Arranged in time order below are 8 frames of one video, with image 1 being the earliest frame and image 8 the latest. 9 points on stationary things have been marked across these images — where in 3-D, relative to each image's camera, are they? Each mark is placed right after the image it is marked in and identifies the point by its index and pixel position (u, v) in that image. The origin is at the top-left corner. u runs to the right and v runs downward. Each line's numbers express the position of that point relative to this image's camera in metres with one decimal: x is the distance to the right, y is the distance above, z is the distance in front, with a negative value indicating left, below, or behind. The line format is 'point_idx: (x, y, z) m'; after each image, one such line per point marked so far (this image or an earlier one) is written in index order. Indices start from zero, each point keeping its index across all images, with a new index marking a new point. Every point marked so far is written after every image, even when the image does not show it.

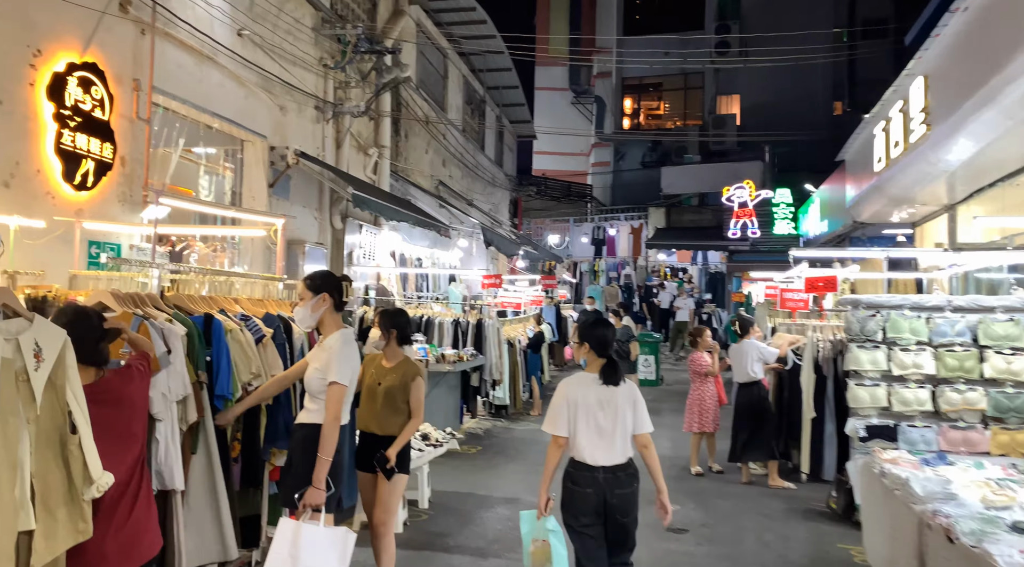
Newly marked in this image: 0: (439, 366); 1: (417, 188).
0: (-0.7, -0.8, +7.2) m
1: (-1.5, +1.5, +11.4) m
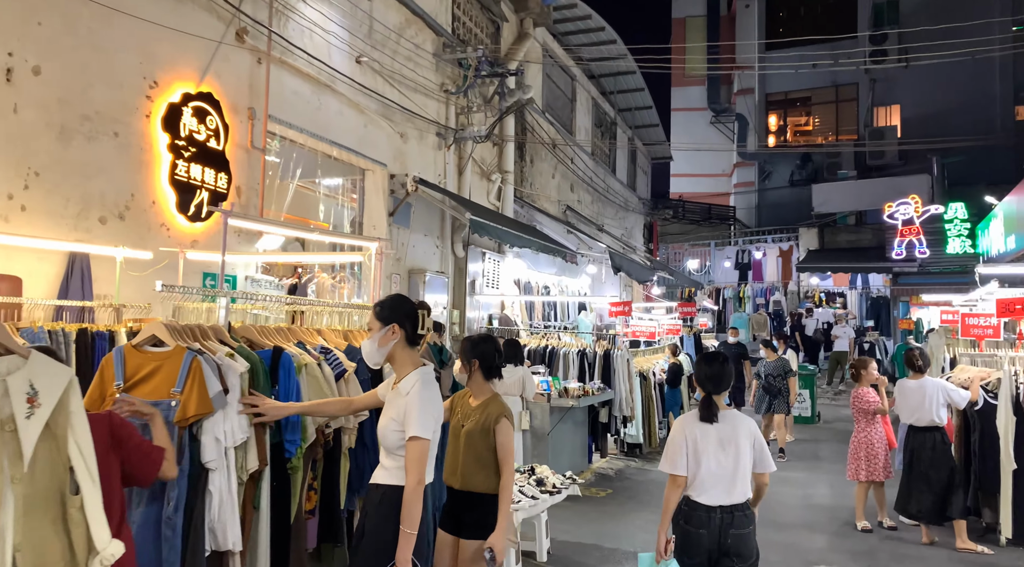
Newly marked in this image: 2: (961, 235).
0: (+0.4, -1.1, +6.7) m
1: (+0.5, +1.1, +11.1) m
2: (+8.8, +1.0, +14.4) m
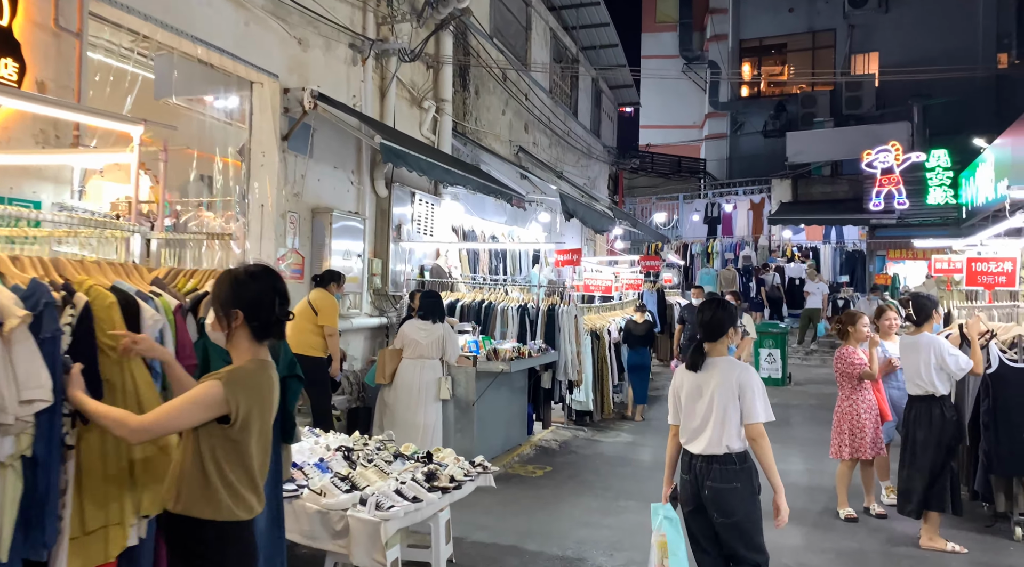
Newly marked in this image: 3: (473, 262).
0: (-0.2, -0.6, +5.6) m
1: (-0.3, +1.8, +9.8) m
2: (+7.9, +1.8, +13.5) m
3: (-0.5, +0.3, +9.2) m
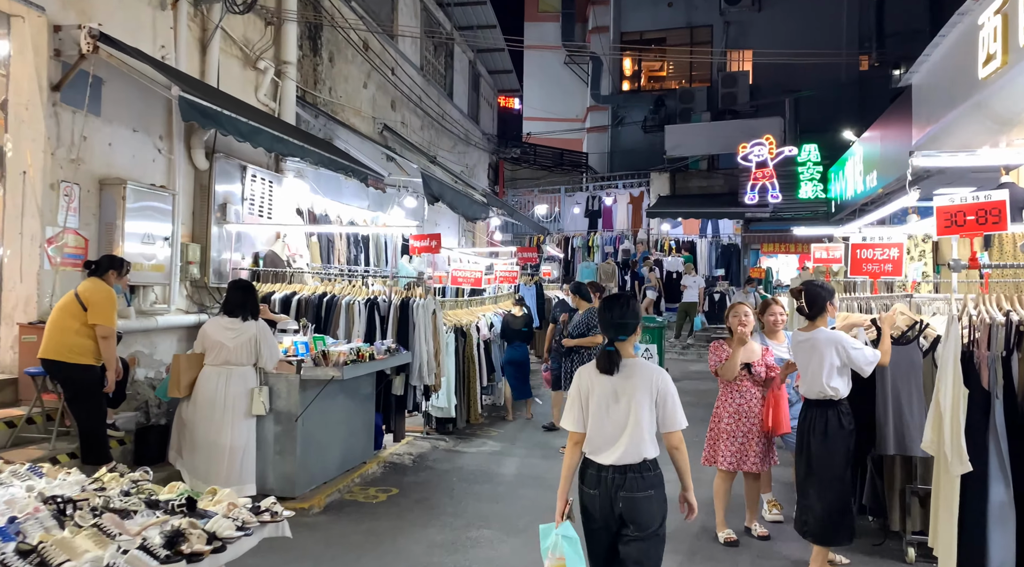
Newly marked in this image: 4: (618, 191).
0: (-1.2, -0.5, +4.6) m
1: (-2.0, +1.9, +8.8) m
2: (+5.6, +1.9, +13.6) m
3: (-2.1, +0.4, +8.2) m
4: (+2.6, +2.3, +18.1) m
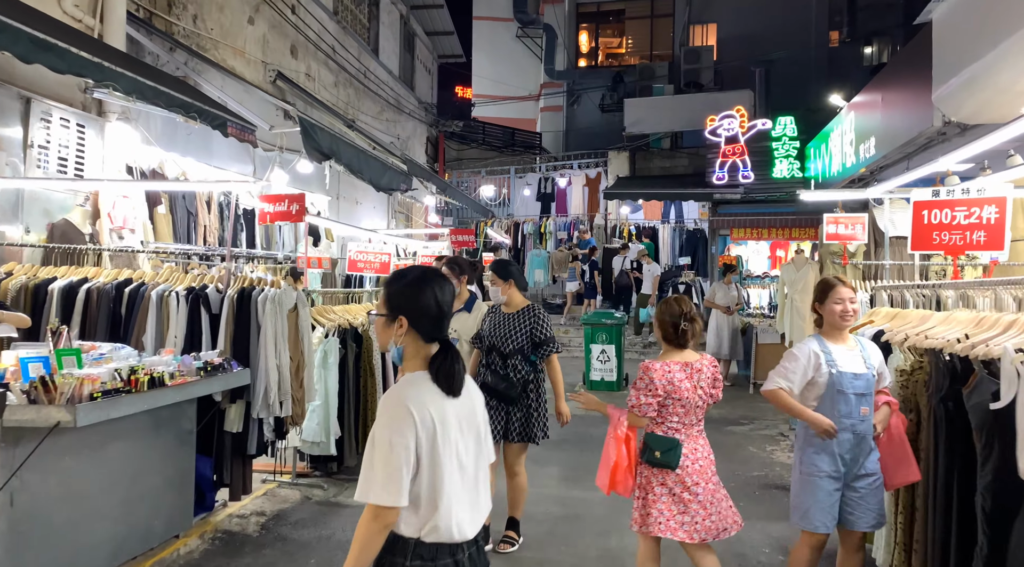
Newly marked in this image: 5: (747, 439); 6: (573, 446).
0: (-1.7, -0.5, +2.7) m
1: (-2.7, +2.0, +6.8) m
2: (+4.6, +2.1, +12.1) m
3: (-2.8, +0.5, +6.2) m
4: (+1.4, +2.5, +16.4) m
5: (+2.0, -1.4, +6.4) m
6: (+0.5, -1.4, +6.4) m
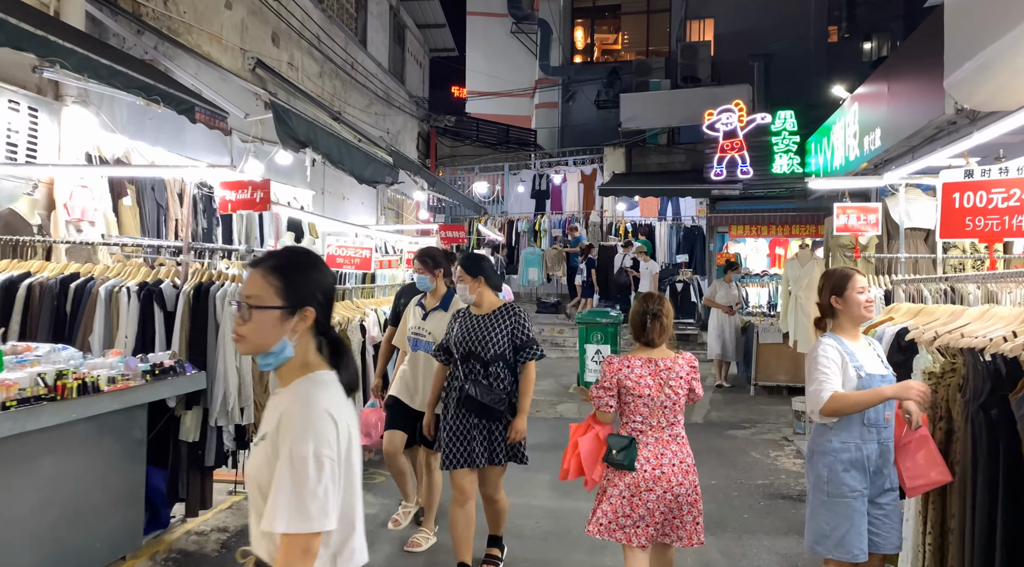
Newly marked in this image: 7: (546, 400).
0: (-1.8, -0.4, +2.3) m
1: (-2.8, +2.0, +6.4) m
2: (+4.4, +2.1, +11.7) m
3: (-2.9, +0.5, +5.8) m
4: (+1.2, +2.5, +16.0) m
5: (+2.0, -1.3, +6.1) m
6: (+0.4, -1.4, +6.0) m
7: (+0.4, -1.3, +8.0) m
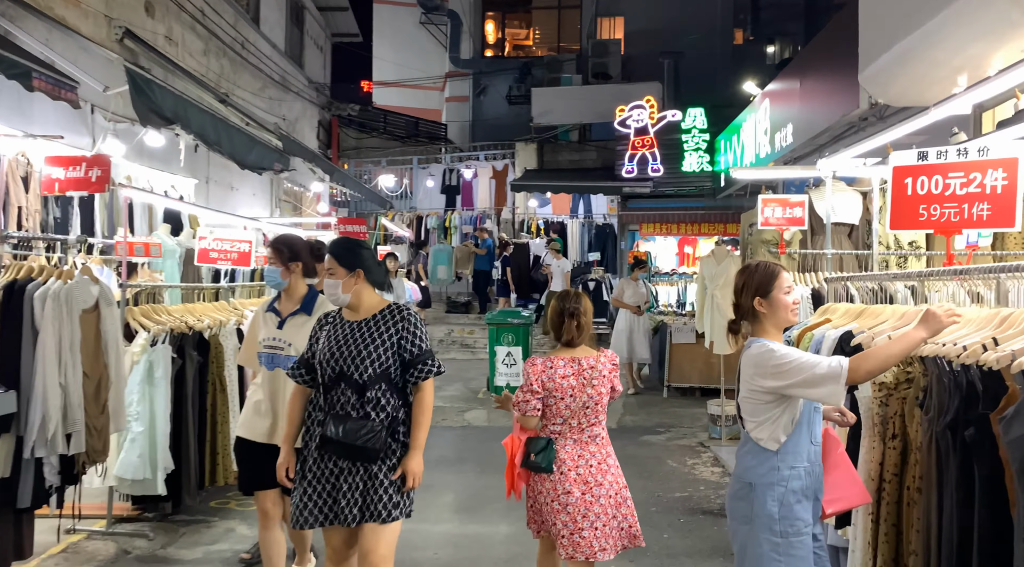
0: (-2.1, -0.4, +1.6) m
1: (-3.6, +2.0, +5.5) m
2: (+3.0, +2.2, +11.7) m
3: (-3.6, +0.5, +4.9) m
4: (-0.7, +2.5, +15.6) m
5: (+1.2, -1.3, +5.8) m
6: (-0.3, -1.4, +5.5) m
7: (-0.6, -1.3, +7.5) m
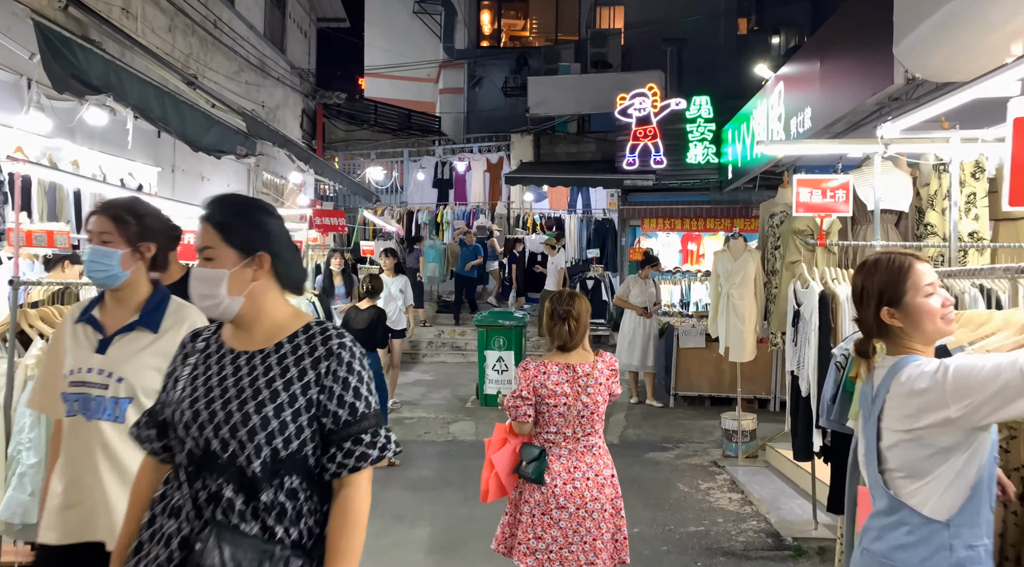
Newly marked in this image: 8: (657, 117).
0: (-2.1, -0.4, +0.9) m
1: (-3.6, +2.0, +4.8) m
2: (+2.9, +2.2, +11.0) m
3: (-3.7, +0.5, +4.2) m
4: (-0.8, +2.6, +14.9) m
5: (+1.1, -1.3, +5.1) m
6: (-0.4, -1.4, +4.8) m
7: (-0.7, -1.2, +6.8) m
8: (+2.3, +2.7, +11.7) m
